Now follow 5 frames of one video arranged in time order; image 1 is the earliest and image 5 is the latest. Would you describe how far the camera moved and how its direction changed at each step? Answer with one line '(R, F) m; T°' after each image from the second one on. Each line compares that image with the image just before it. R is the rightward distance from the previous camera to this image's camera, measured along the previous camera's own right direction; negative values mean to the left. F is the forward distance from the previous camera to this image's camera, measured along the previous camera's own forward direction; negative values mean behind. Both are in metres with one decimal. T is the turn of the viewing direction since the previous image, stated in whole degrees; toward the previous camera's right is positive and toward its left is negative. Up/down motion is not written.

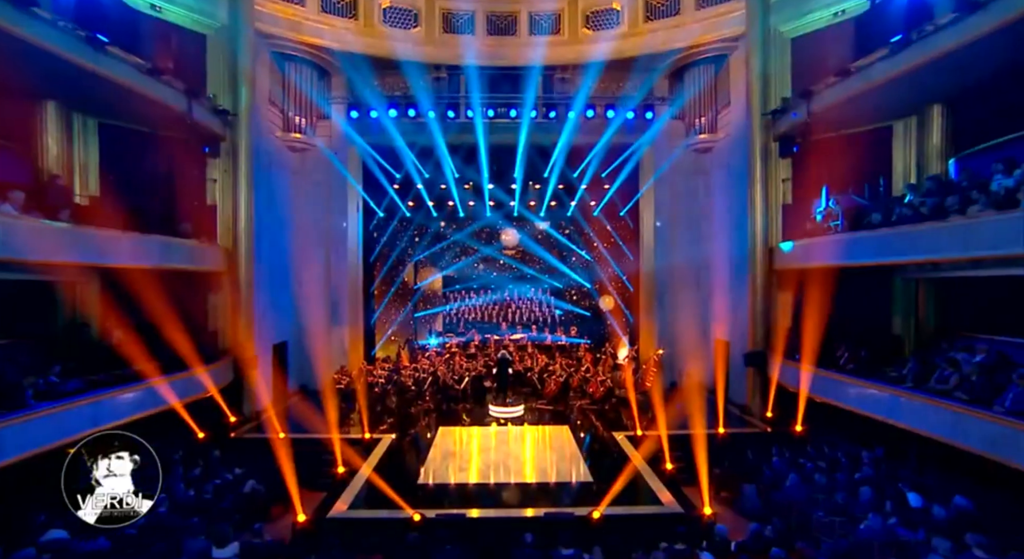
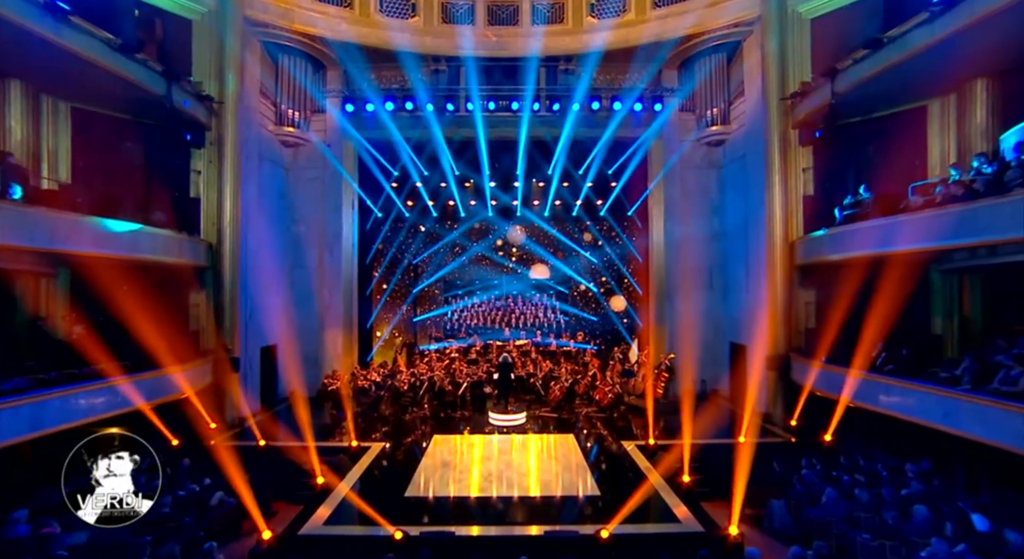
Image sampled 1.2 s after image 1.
(+0.1, +0.6) m; -1°
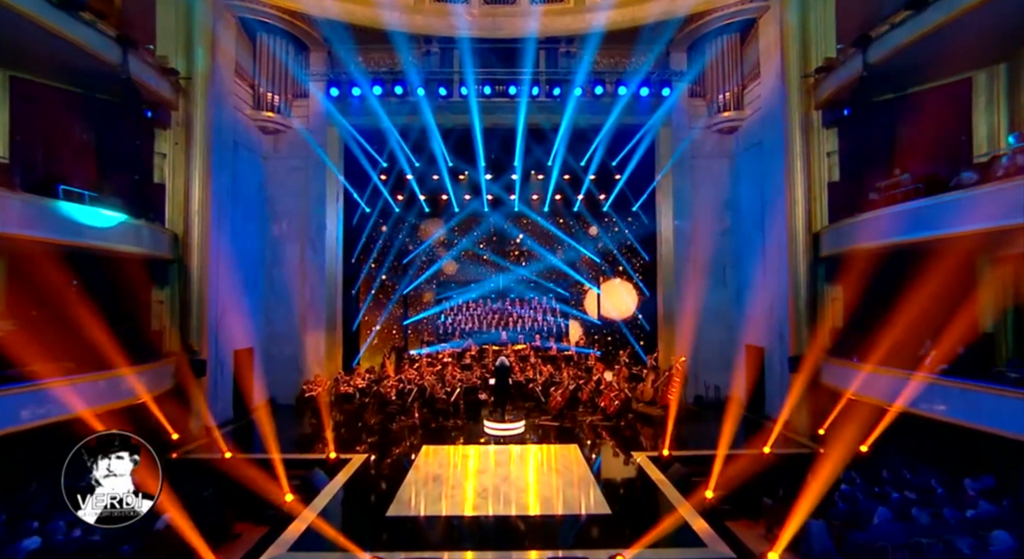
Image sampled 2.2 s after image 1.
(0.0, +0.8) m; 0°
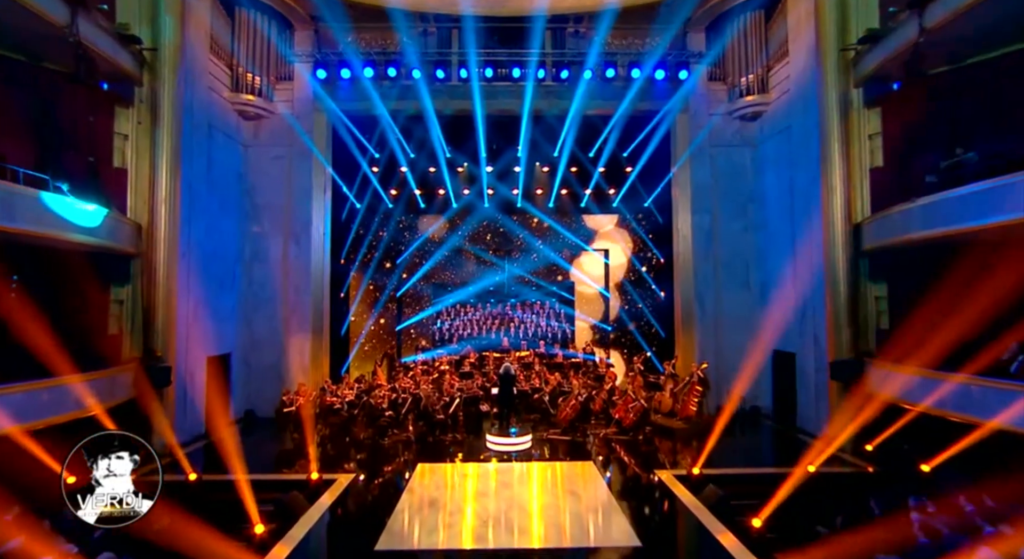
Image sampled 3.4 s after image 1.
(-0.1, +0.9) m; 0°
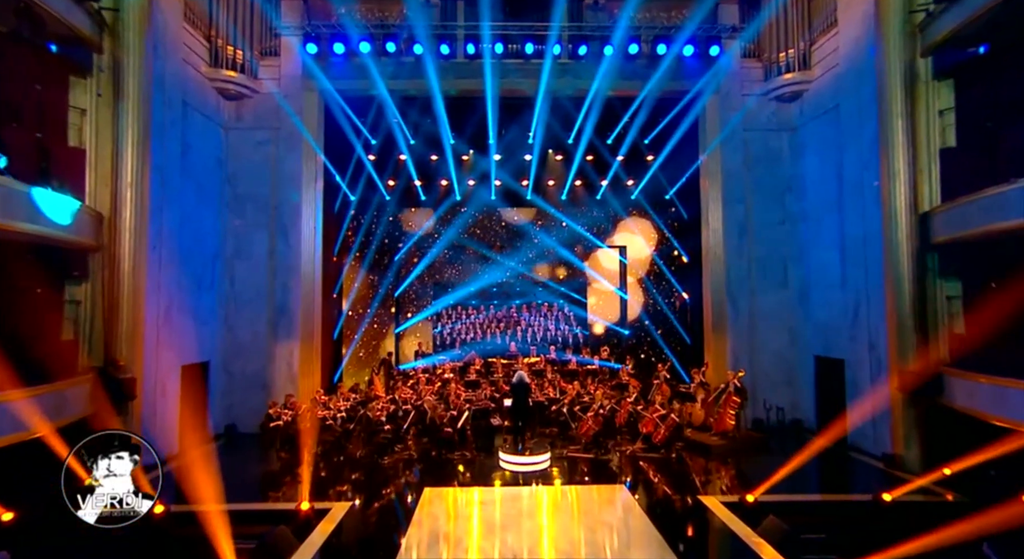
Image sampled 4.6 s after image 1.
(-0.3, +0.9) m; 0°
